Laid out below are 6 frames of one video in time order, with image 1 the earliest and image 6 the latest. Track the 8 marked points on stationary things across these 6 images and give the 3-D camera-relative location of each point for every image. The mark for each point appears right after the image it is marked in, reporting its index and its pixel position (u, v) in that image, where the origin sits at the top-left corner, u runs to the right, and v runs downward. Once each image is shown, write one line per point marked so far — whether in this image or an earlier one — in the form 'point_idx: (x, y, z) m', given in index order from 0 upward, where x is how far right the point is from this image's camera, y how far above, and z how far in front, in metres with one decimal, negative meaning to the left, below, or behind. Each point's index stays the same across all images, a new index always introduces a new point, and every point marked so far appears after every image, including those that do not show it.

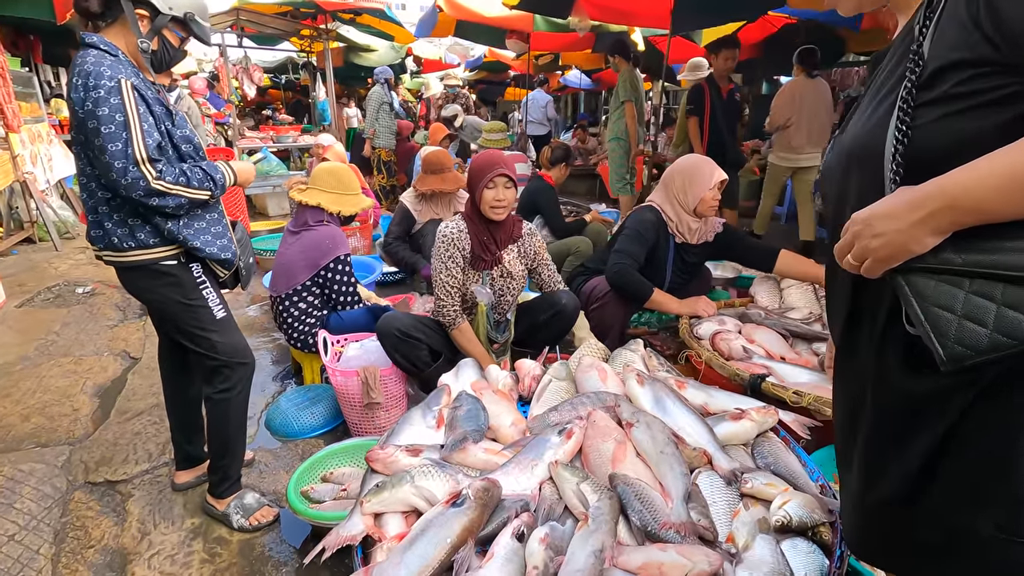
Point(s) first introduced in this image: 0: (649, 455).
0: (+0.5, -0.6, +1.8) m
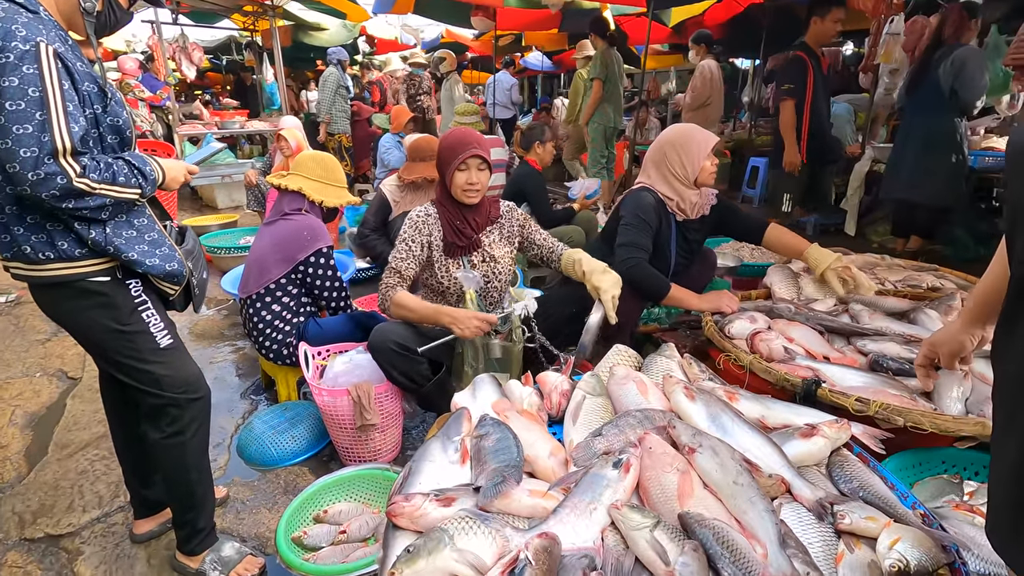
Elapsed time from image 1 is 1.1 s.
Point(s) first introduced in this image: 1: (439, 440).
0: (+0.6, -0.6, +1.5) m
1: (-0.2, -0.5, +1.7) m
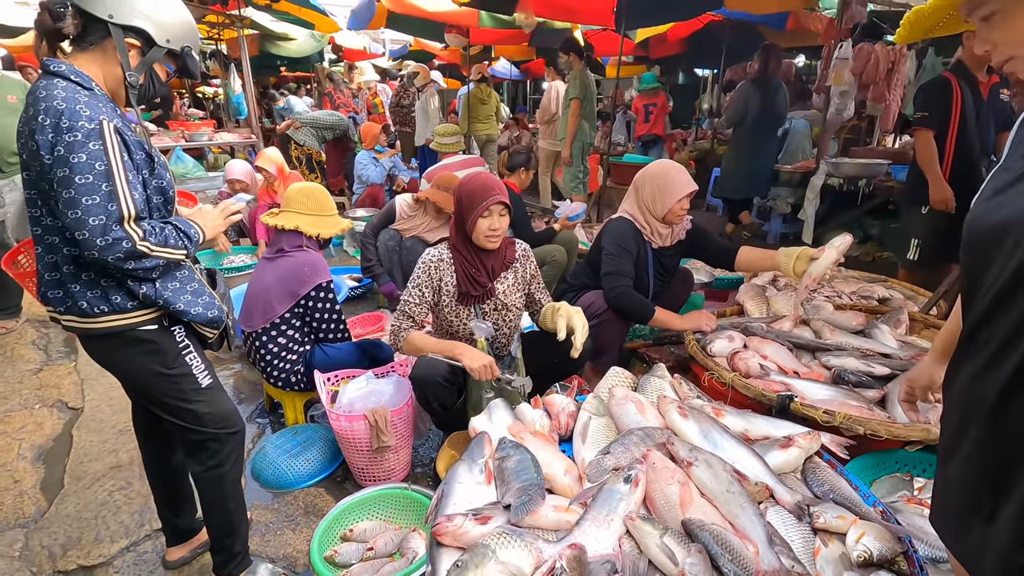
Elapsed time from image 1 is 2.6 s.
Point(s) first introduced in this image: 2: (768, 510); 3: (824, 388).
0: (+0.7, -0.7, +1.8) m
1: (-0.2, -0.6, +1.9) m
2: (+0.8, -0.7, +1.7) m
3: (+1.4, -0.4, +2.4) m
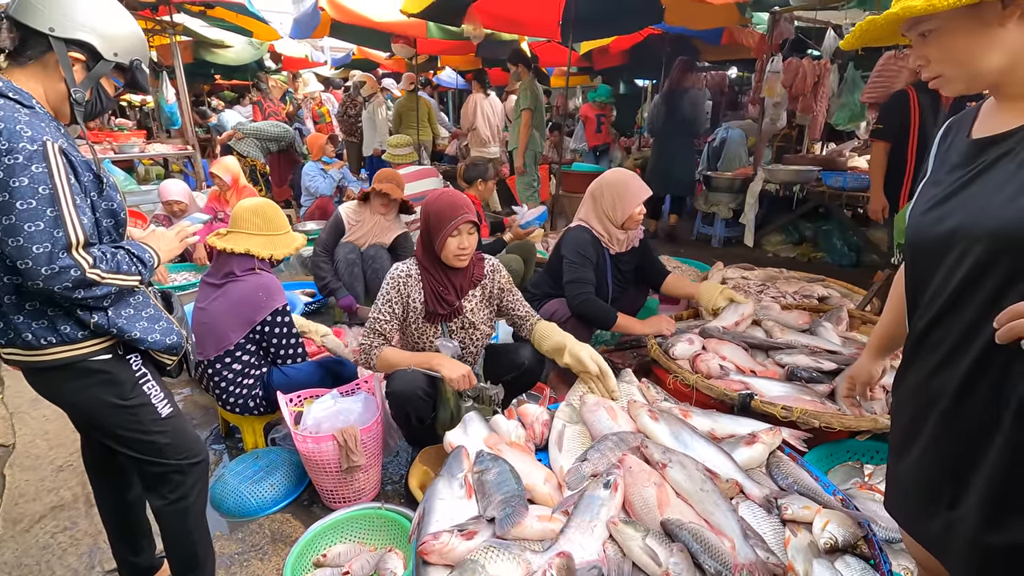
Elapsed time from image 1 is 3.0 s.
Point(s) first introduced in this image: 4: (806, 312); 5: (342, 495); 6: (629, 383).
0: (+0.6, -0.7, +1.8) m
1: (-0.2, -0.7, +1.9) m
2: (+0.8, -0.7, +1.8) m
3: (+1.3, -0.5, +2.5) m
4: (+1.9, -0.2, +3.4) m
5: (-0.8, -1.0, +2.6) m
6: (+0.5, -0.4, +2.4) m
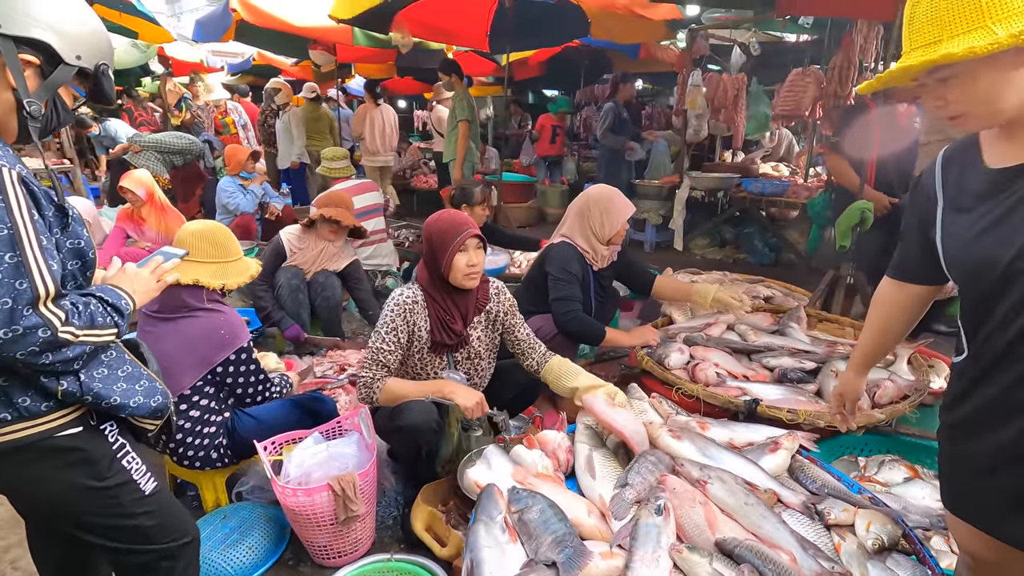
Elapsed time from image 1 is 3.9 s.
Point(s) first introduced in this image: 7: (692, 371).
0: (+0.8, -0.8, +1.8) m
1: (-0.1, -0.8, +1.8) m
2: (+0.9, -0.8, +1.8) m
3: (+1.3, -0.5, +2.6) m
4: (+1.7, -0.2, +3.6) m
5: (-0.8, -1.1, +2.4) m
6: (+0.6, -0.5, +2.4) m
7: (+0.9, -0.4, +2.7) m
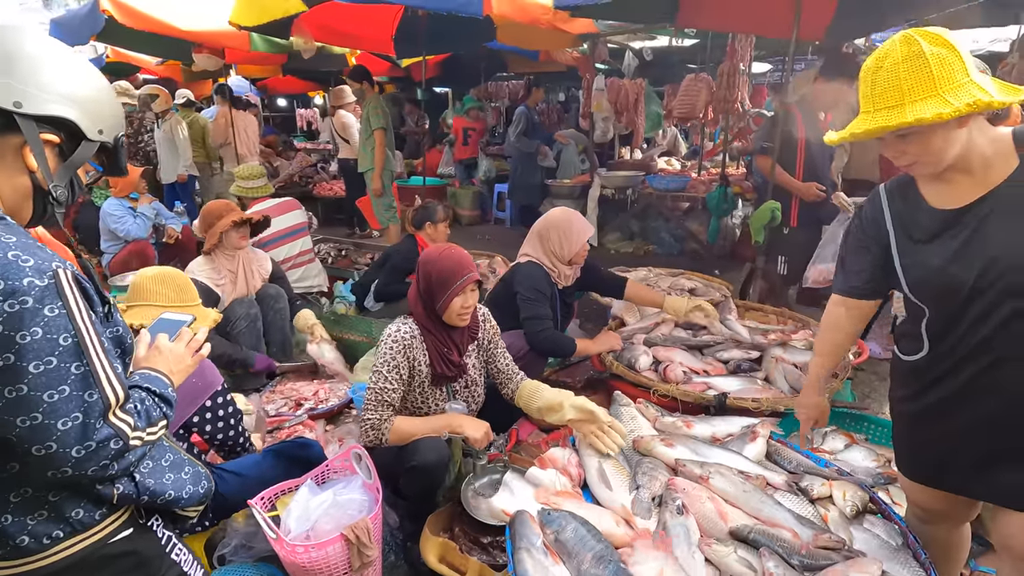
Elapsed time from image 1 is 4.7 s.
0: (+0.9, -0.8, +2.1) m
1: (+0.1, -0.9, +1.9) m
2: (+1.0, -0.8, +2.1) m
3: (+1.2, -0.5, +2.9) m
4: (+1.4, -0.1, +4.0) m
5: (-0.7, -1.3, +2.3) m
6: (+0.6, -0.6, +2.6) m
7: (+0.8, -0.5, +2.9) m
